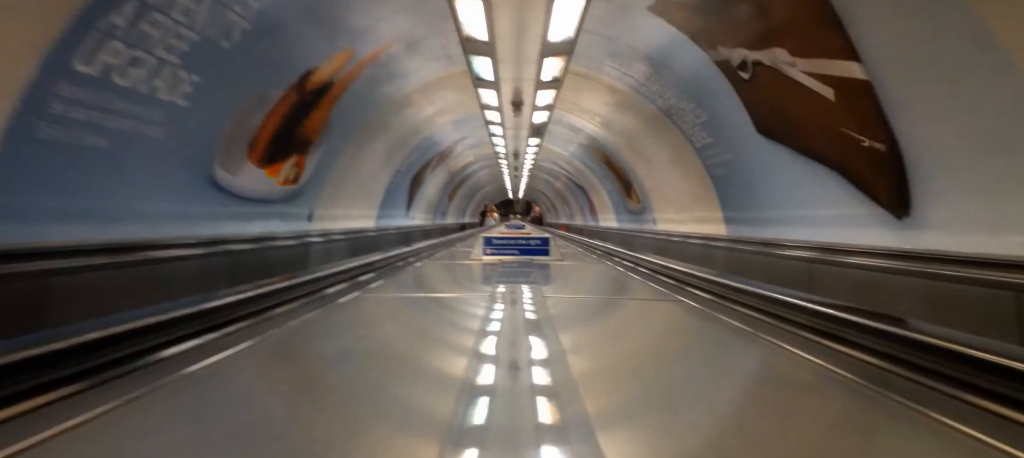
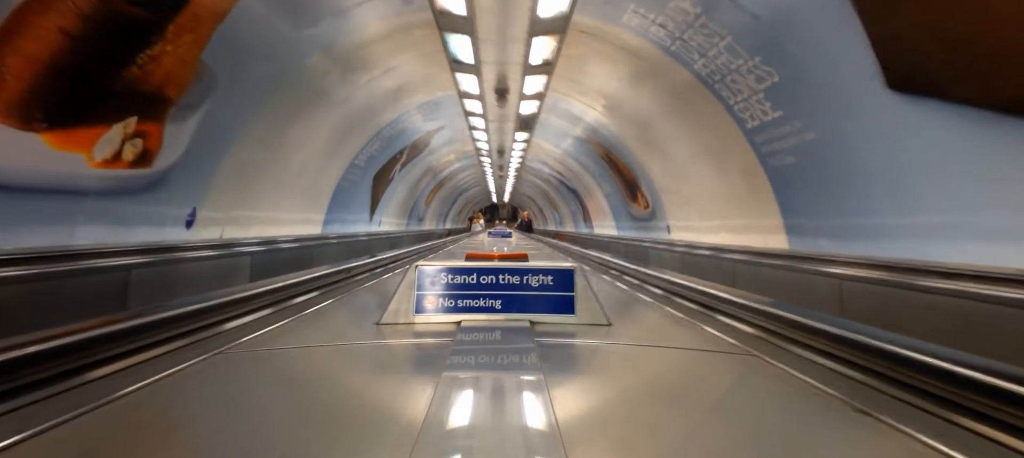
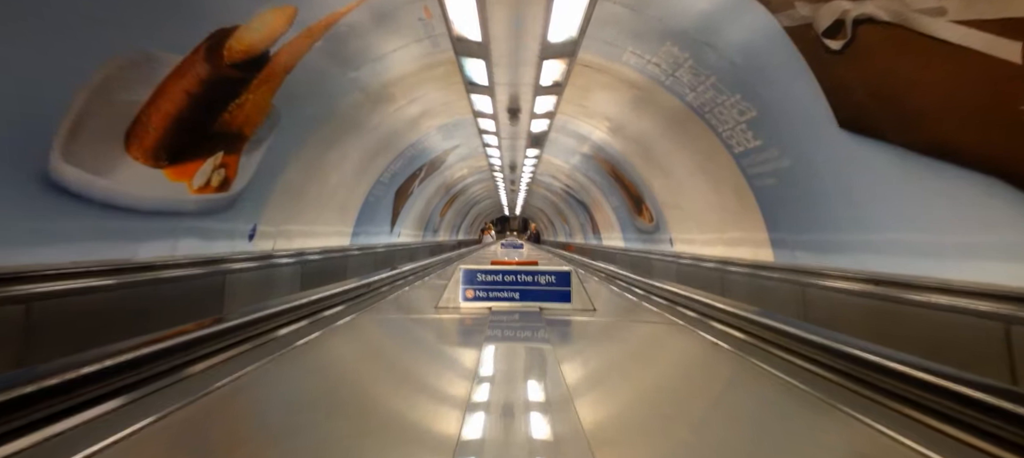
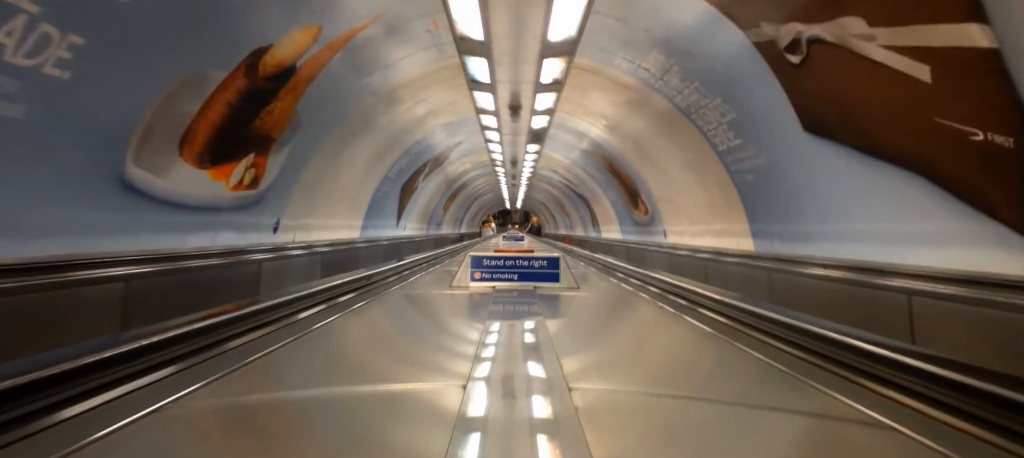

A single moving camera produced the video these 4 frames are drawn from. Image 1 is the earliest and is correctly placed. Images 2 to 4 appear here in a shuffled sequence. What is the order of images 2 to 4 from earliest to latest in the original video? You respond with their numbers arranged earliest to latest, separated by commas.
4, 3, 2
